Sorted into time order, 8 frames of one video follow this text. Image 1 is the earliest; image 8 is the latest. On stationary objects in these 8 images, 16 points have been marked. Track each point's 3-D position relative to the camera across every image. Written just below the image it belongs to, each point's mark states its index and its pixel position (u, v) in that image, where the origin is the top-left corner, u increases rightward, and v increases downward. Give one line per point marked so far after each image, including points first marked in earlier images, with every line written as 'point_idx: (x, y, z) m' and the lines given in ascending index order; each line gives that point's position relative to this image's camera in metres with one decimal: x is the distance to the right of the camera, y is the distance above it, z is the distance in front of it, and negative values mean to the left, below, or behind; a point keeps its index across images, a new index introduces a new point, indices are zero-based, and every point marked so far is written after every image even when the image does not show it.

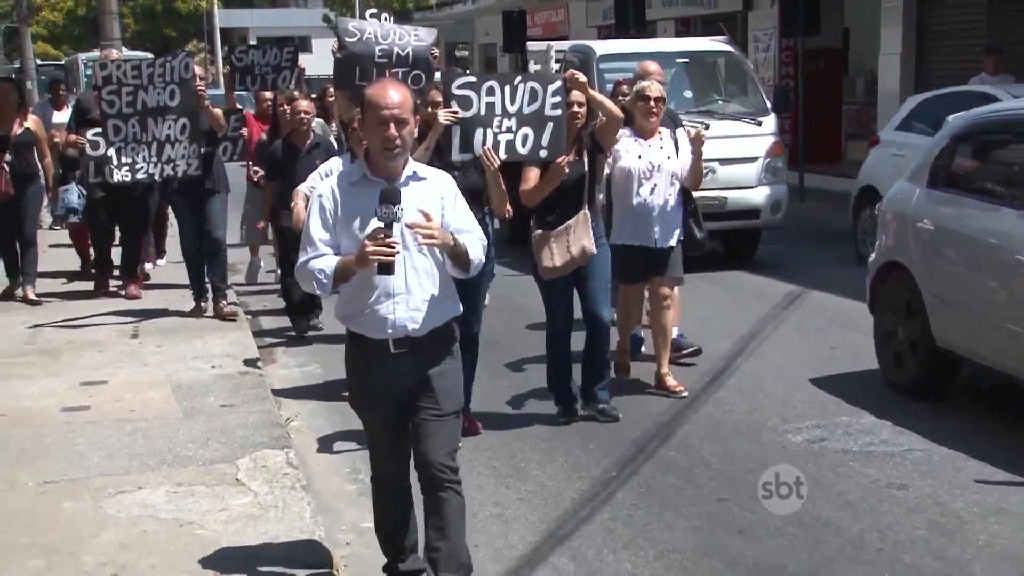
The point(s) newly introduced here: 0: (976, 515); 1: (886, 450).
0: (+2.4, -1.2, +4.3) m
1: (+2.2, -1.0, +5.1) m
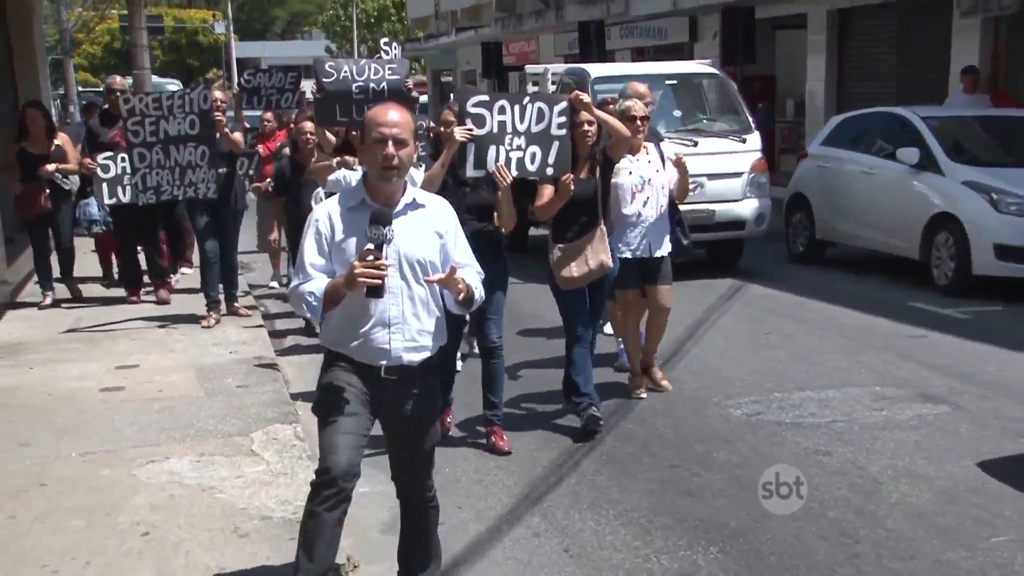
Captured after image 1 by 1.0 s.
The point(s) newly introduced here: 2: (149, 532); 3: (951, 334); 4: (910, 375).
0: (+2.3, -1.1, +5.0) m
1: (+2.0, -0.9, +5.8) m
2: (-2.0, -1.3, +4.6) m
3: (+3.7, -0.4, +7.2) m
4: (+3.0, -0.7, +6.4) m
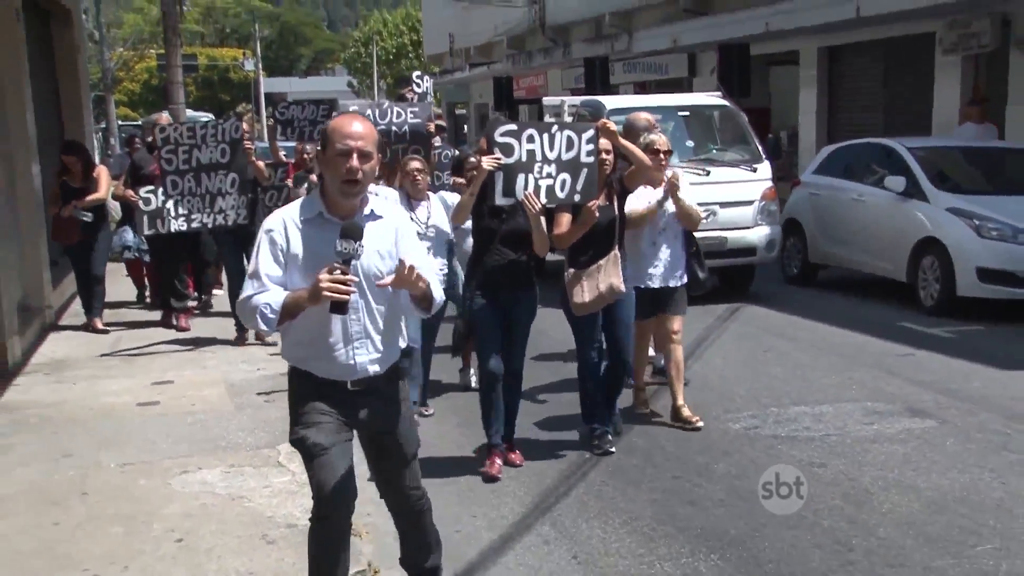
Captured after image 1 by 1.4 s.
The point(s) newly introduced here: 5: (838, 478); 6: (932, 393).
0: (+2.3, -1.3, +5.3) m
1: (+2.1, -1.1, +6.0) m
2: (-2.0, -1.5, +5.0) m
3: (+3.8, -0.6, +7.5) m
4: (+3.1, -0.8, +6.7) m
5: (+2.1, -1.2, +5.5) m
6: (+3.2, -0.8, +6.6) m
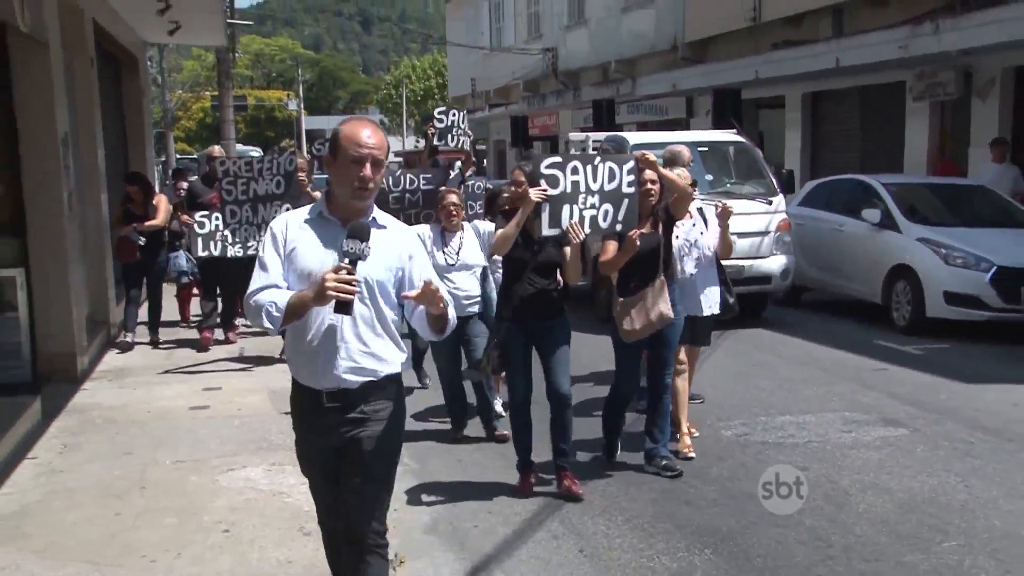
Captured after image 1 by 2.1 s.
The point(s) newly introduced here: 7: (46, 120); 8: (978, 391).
0: (+2.4, -1.4, +5.9) m
1: (+2.2, -1.2, +6.6) m
2: (-1.9, -1.6, +5.6) m
3: (+3.9, -0.8, +8.0) m
4: (+3.2, -1.0, +7.2) m
5: (+2.2, -1.4, +6.1) m
6: (+3.3, -1.0, +7.1) m
7: (-3.8, +1.4, +7.0) m
8: (+4.0, -0.9, +7.4) m
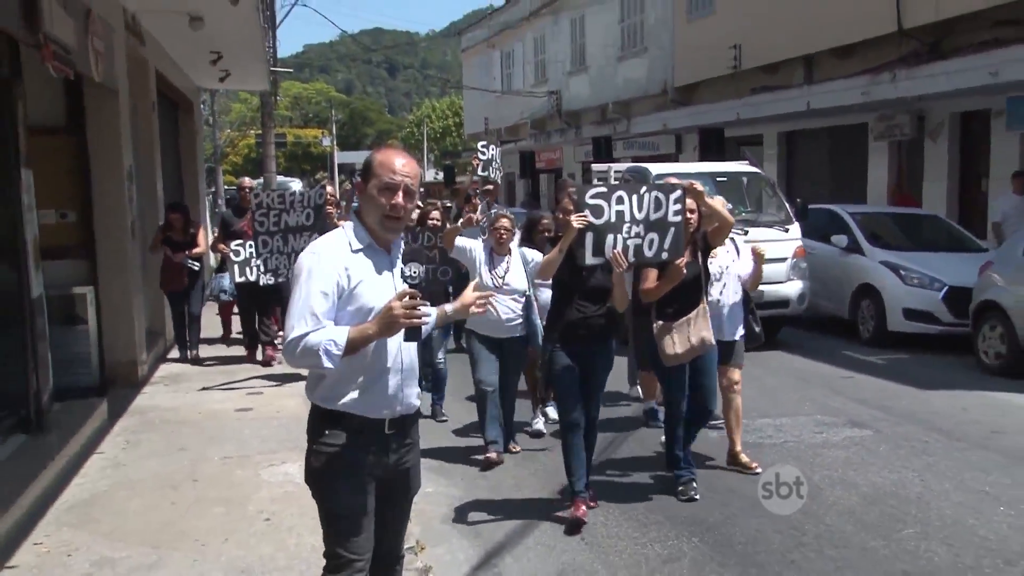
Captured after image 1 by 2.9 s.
0: (+2.5, -1.6, +6.6) m
1: (+2.3, -1.4, +7.4) m
2: (-1.8, -1.7, +6.4) m
3: (+4.0, -1.0, +8.8) m
4: (+3.3, -1.1, +8.0) m
5: (+2.3, -1.5, +6.8) m
6: (+3.4, -1.1, +7.9) m
7: (-3.7, +1.2, +7.9) m
8: (+4.1, -1.1, +8.1) m
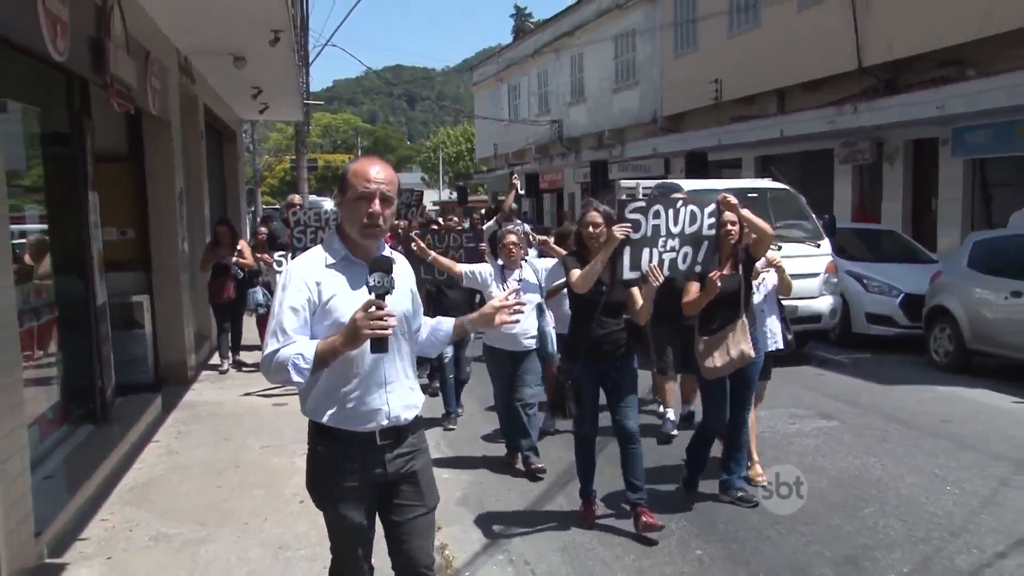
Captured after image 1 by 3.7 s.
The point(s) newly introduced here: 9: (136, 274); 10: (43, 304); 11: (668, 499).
0: (+2.6, -1.6, +7.5) m
1: (+2.4, -1.4, +8.2) m
2: (-1.8, -1.8, +7.3) m
3: (+4.1, -1.0, +9.6) m
4: (+3.3, -1.2, +8.8) m
5: (+2.4, -1.6, +7.6) m
6: (+3.5, -1.2, +8.7) m
7: (-3.7, +1.1, +8.8) m
8: (+4.2, -1.1, +9.0) m
9: (-4.1, +0.1, +9.2) m
10: (-3.9, -0.1, +6.9) m
11: (+1.3, -1.8, +7.3) m
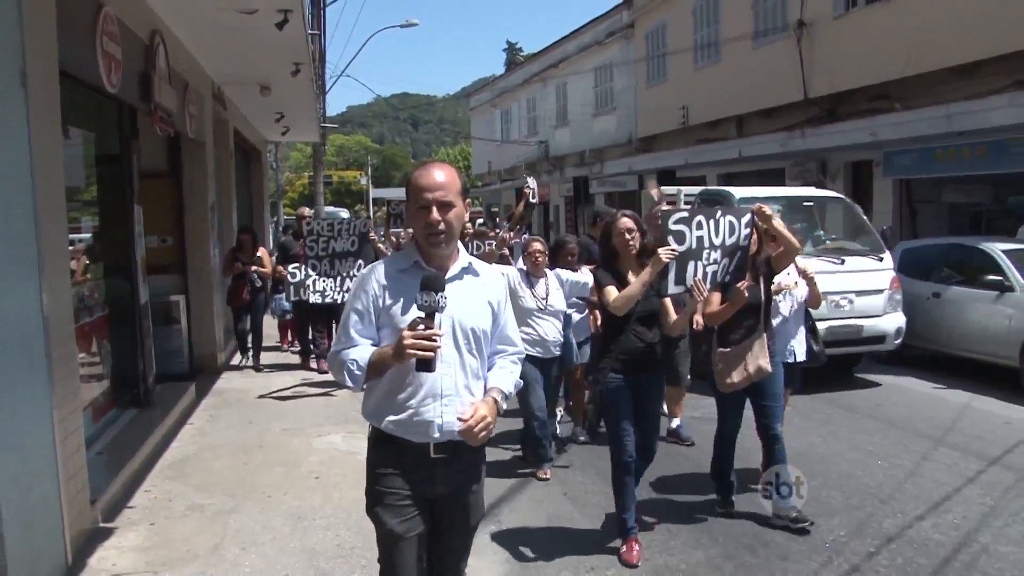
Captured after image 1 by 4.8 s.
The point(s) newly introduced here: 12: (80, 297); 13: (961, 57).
0: (+2.5, -1.6, +8.6) m
1: (+2.3, -1.4, +9.3) m
2: (-1.8, -1.8, +8.3) m
3: (+4.0, -1.1, +10.7) m
4: (+3.2, -1.2, +9.9) m
5: (+2.3, -1.6, +8.7) m
6: (+3.4, -1.2, +9.8) m
7: (-3.8, +1.1, +9.8) m
8: (+4.1, -1.2, +10.1) m
9: (-4.2, +0.1, +10.2) m
10: (-4.0, -0.1, +8.0) m
11: (+1.3, -1.8, +8.3) m
12: (-3.9, -0.1, +7.5) m
13: (+7.9, +4.0, +14.7) m
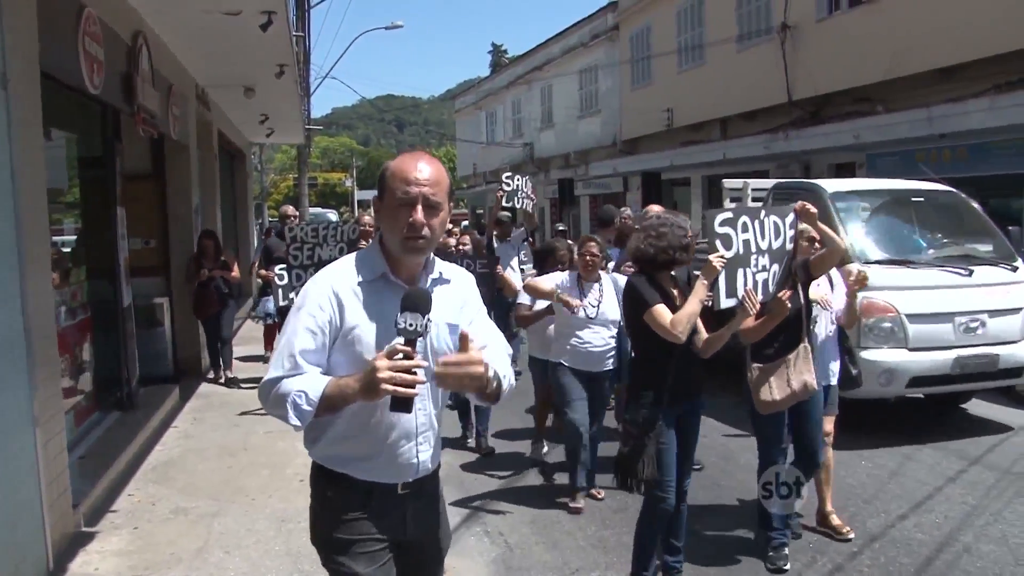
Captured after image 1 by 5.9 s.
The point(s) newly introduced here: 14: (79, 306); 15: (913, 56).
0: (+2.3, -1.6, +8.6) m
1: (+2.1, -1.5, +9.3) m
2: (-2.0, -1.8, +8.3) m
3: (+3.8, -1.1, +10.8) m
4: (+3.1, -1.2, +9.9) m
5: (+2.1, -1.6, +8.8) m
6: (+3.2, -1.3, +9.8) m
7: (-3.9, +1.1, +9.8) m
8: (+3.9, -1.2, +10.1) m
9: (-4.3, +0.1, +10.2) m
10: (-4.1, -0.2, +7.9) m
11: (+1.1, -1.8, +8.4) m
12: (-4.0, -0.1, +7.5) m
13: (+7.6, +4.0, +14.8) m
14: (-4.1, -0.2, +8.0) m
15: (+7.4, +4.3, +15.5) m
